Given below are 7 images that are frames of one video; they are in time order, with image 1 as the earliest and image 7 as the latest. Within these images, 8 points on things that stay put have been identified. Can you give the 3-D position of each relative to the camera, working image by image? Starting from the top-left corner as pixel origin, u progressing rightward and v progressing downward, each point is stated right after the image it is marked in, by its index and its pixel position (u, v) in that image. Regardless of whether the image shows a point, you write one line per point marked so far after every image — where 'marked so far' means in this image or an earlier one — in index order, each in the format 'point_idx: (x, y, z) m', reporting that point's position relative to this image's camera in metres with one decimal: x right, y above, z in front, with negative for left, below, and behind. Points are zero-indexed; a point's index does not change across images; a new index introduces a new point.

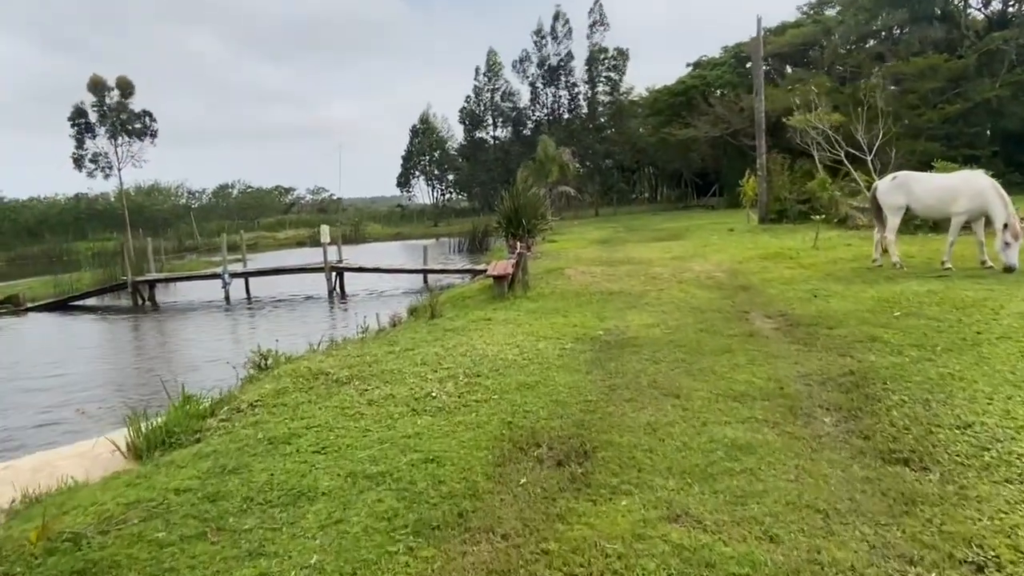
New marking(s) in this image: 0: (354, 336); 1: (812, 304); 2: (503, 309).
0: (-2.2, -0.7, +9.0) m
1: (+4.0, -0.2, +8.8) m
2: (-0.2, -0.4, +9.9) m
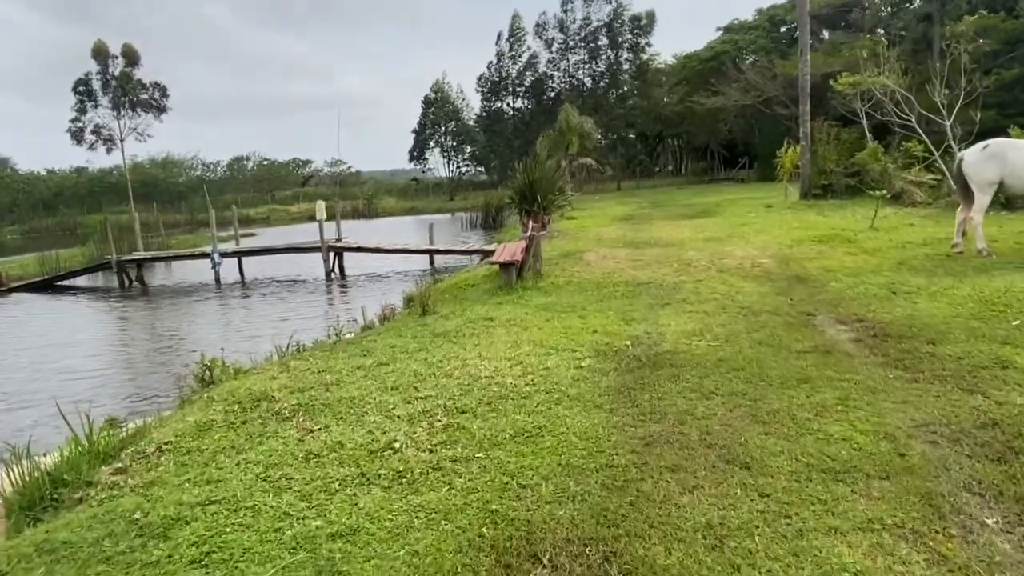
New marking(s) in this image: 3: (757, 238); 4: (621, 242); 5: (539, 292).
0: (-2.2, -0.6, +7.4) m
1: (+4.1, -0.2, +7.0) m
2: (-0.1, -0.3, +8.3) m
3: (+4.6, +0.9, +12.4) m
4: (+2.4, +1.0, +14.3) m
5: (+0.4, -0.1, +9.0) m
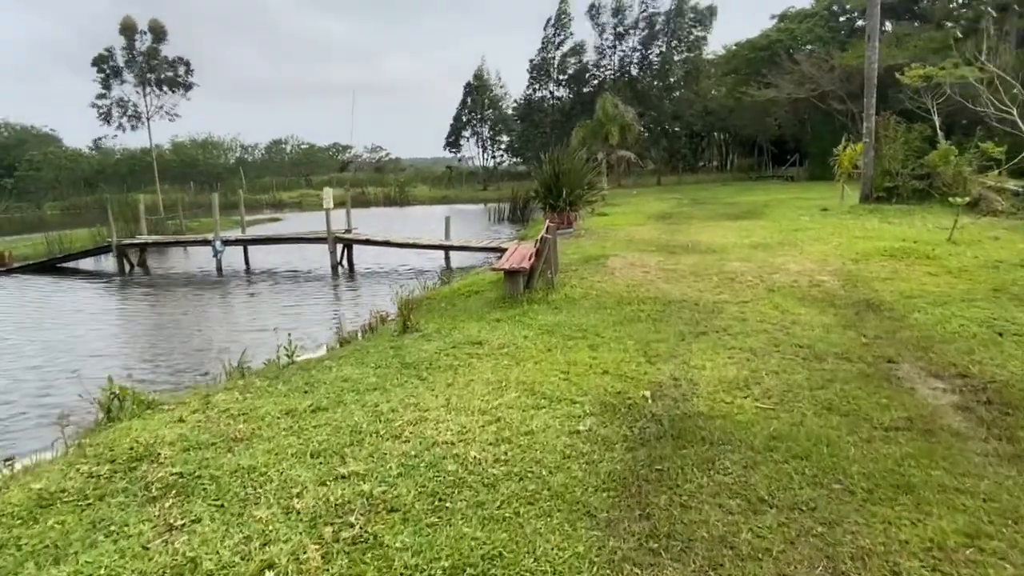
0: (-2.2, -0.7, +6.1) m
1: (+4.0, -0.5, +5.3) m
2: (-0.1, -0.4, +6.8) m
3: (+4.9, +0.6, +10.7) m
4: (+2.8, +0.8, +12.6) m
5: (+0.4, -0.2, +7.5) m
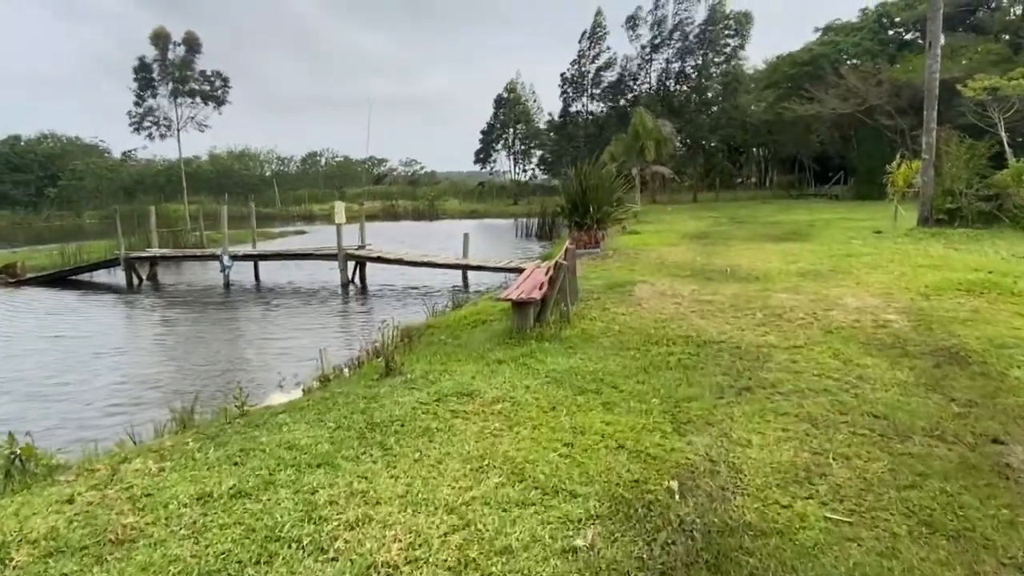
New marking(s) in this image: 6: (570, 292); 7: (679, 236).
0: (-2.3, -1.0, +5.0) m
1: (+3.9, -0.9, +4.0) m
2: (-0.1, -0.8, +5.7) m
3: (+5.1, +0.1, +9.3) m
4: (+3.1, +0.3, +11.4) m
5: (+0.5, -0.6, +6.4) m
6: (+0.7, -0.1, +7.6) m
7: (+4.5, +1.4, +17.9) m
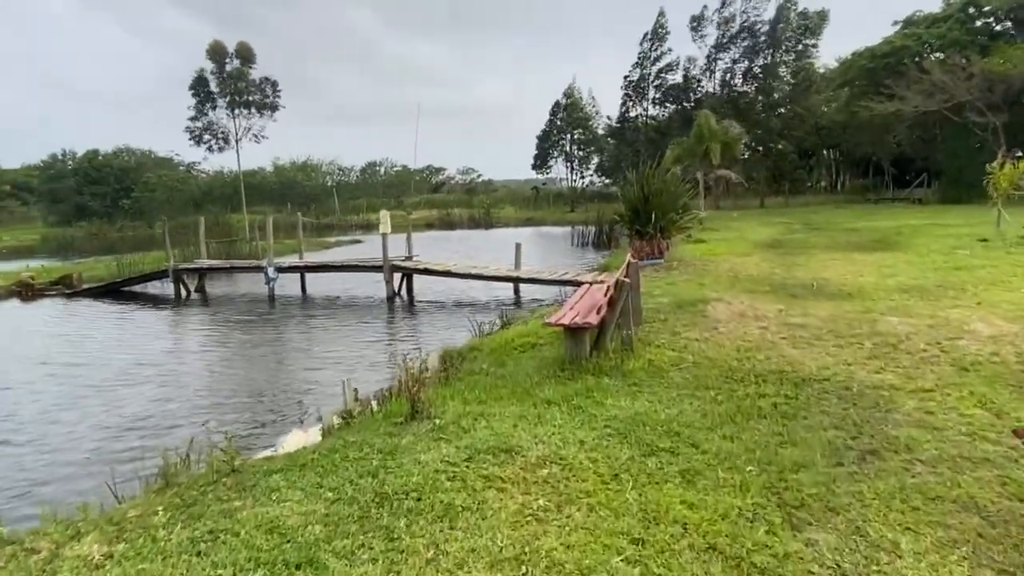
0: (-2.0, -1.2, +4.2) m
1: (+4.1, -1.1, +2.6) m
2: (+0.3, -0.9, +4.6) m
3: (+5.8, -0.1, +7.8) m
4: (+3.9, 0.0, +10.0) m
5: (+0.9, -0.8, +5.3) m
6: (+1.2, -0.3, +6.5) m
7: (+5.9, +1.1, +16.4) m
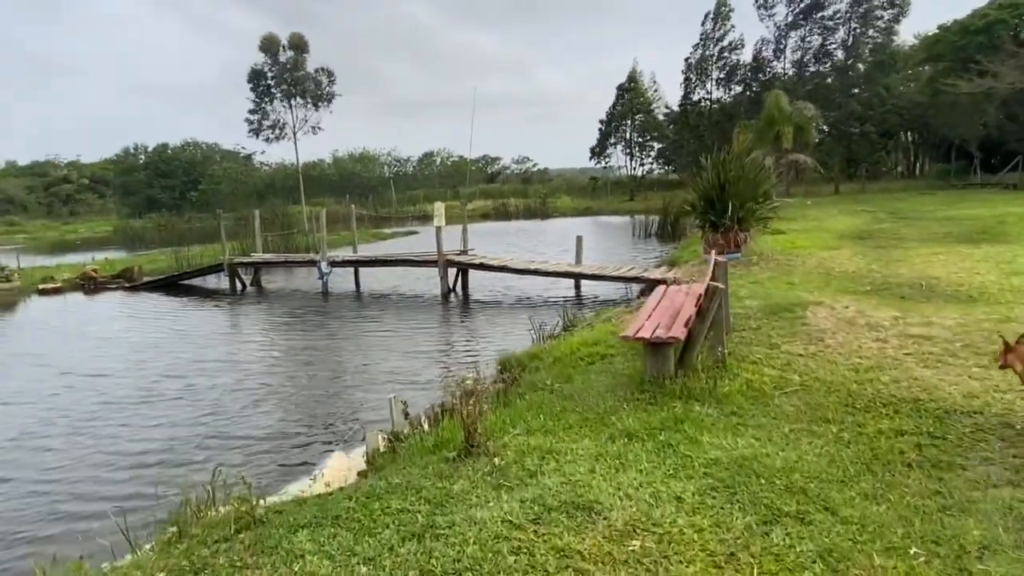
0: (-1.6, -1.2, +3.5) m
1: (+4.4, -1.2, +1.4) m
2: (+0.7, -1.0, +3.8) m
3: (+6.4, -0.2, +6.4) m
4: (+4.8, 0.0, +8.8) m
5: (+1.4, -0.9, +4.4) m
6: (+1.8, -0.3, +5.5) m
7: (+7.3, +1.2, +15.0) m
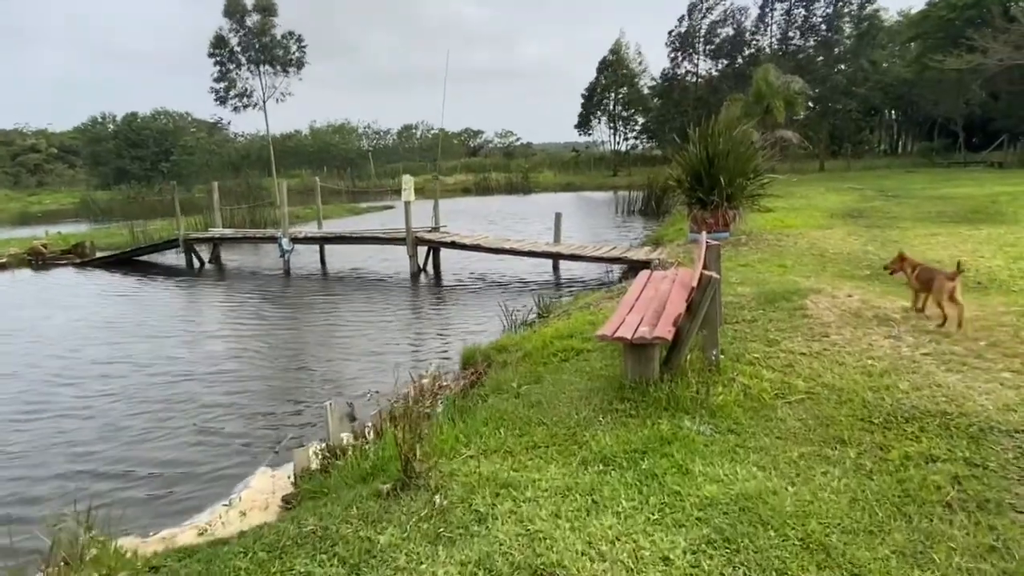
0: (-1.8, -1.2, +2.7) m
1: (+4.2, -1.3, +0.7) m
2: (+0.4, -1.0, +3.0) m
3: (+6.1, -0.1, +5.8) m
4: (+4.4, +0.2, +8.1) m
5: (+1.1, -0.8, +3.6) m
6: (+1.5, -0.3, +4.8) m
7: (+6.8, +1.6, +14.3) m
